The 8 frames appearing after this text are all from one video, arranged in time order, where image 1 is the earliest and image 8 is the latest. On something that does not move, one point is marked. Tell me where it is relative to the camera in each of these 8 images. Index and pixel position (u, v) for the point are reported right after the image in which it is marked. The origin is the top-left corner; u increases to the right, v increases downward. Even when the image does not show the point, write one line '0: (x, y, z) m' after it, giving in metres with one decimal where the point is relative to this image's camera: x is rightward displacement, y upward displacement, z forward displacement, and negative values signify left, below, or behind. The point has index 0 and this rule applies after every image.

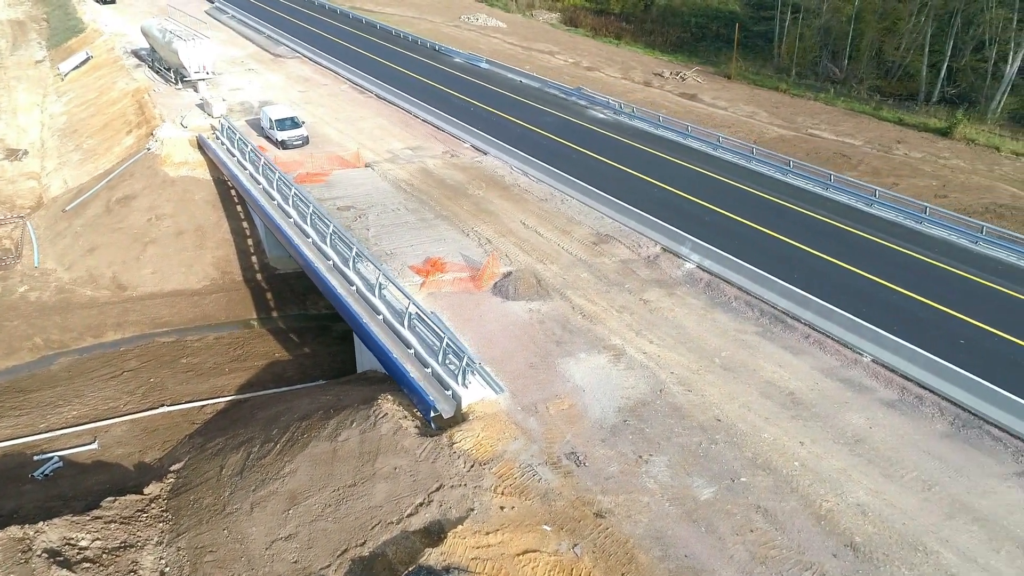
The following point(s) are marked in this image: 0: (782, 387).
0: (+4.7, -1.7, +12.6) m
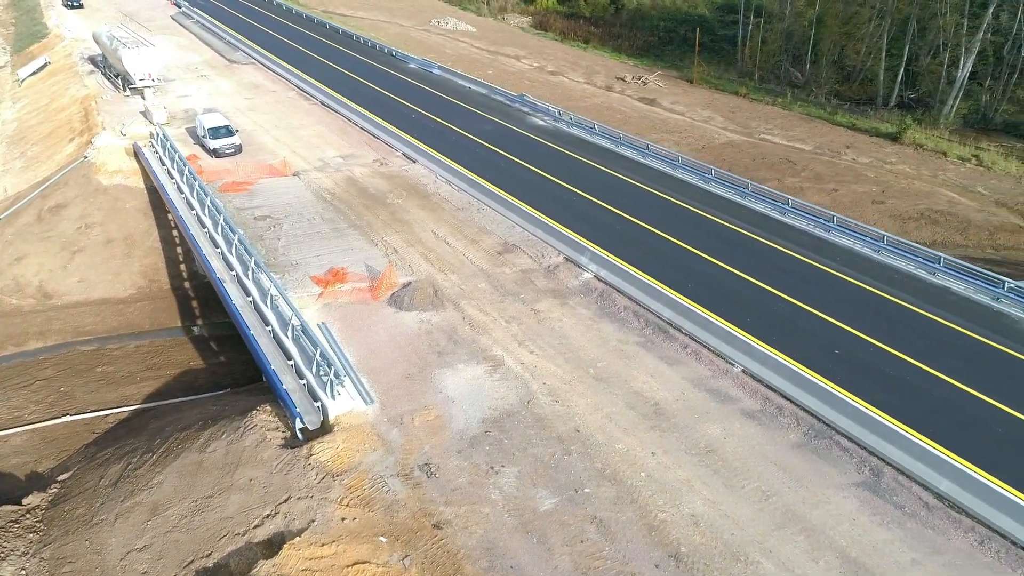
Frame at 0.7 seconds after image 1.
0: (+2.4, -2.0, +12.9) m
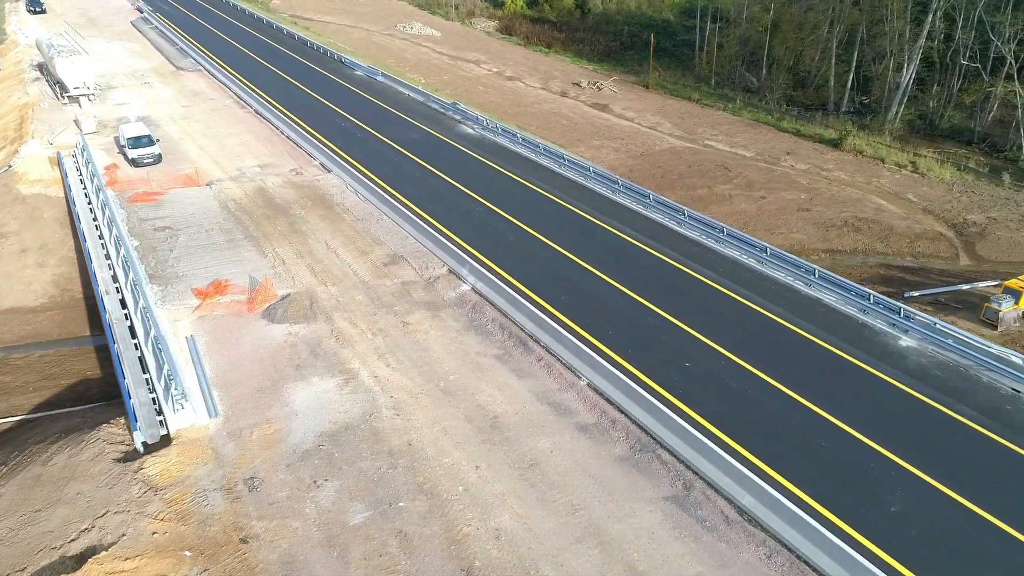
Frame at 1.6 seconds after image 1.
0: (-0.4, -2.2, +13.1) m
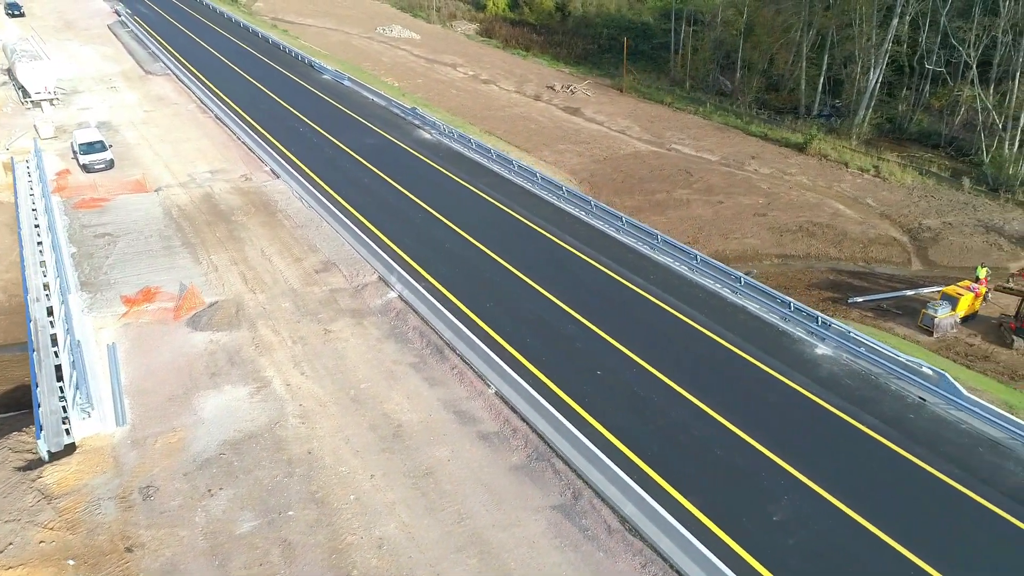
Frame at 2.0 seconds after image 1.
0: (-2.2, -2.4, +13.2) m
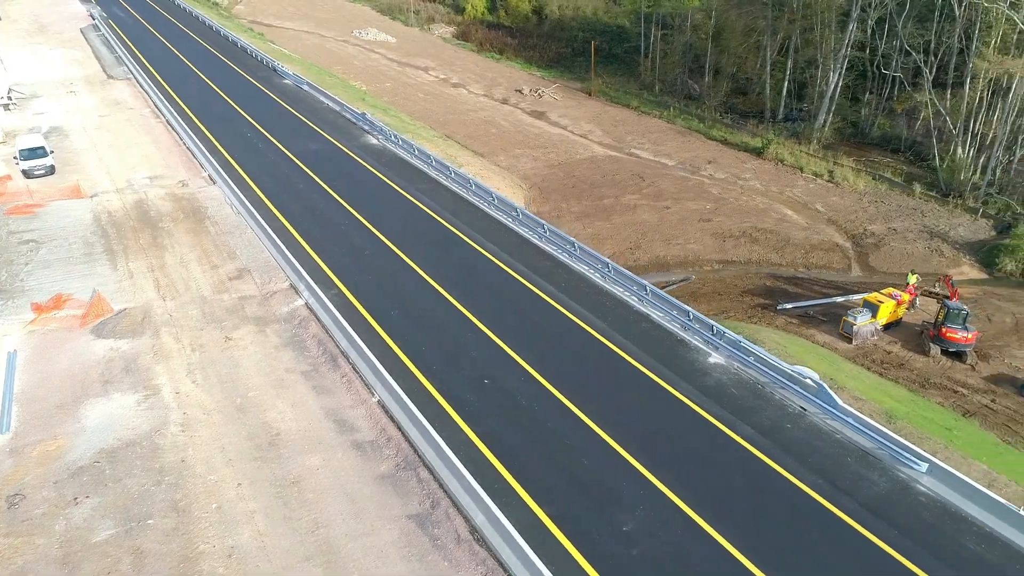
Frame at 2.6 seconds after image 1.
0: (-4.5, -2.6, +13.3) m
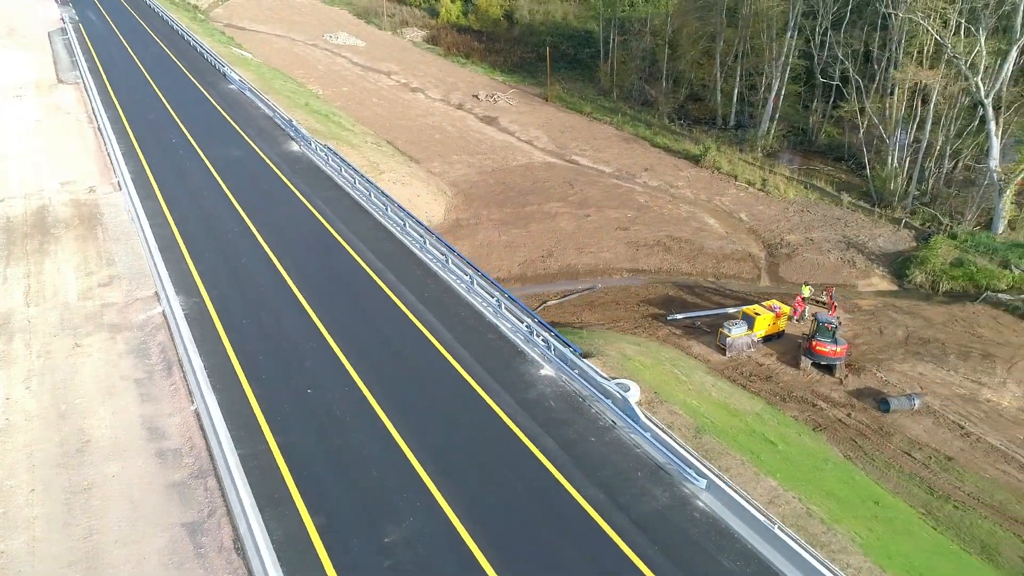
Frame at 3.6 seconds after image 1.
0: (-8.1, -2.8, +13.7) m
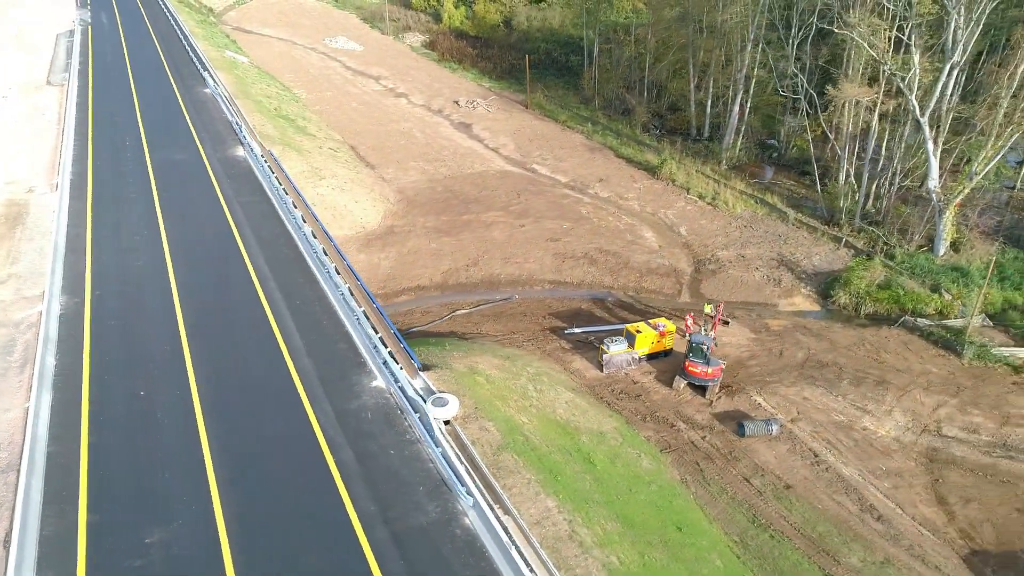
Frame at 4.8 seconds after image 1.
0: (-12.0, -2.8, +14.6) m
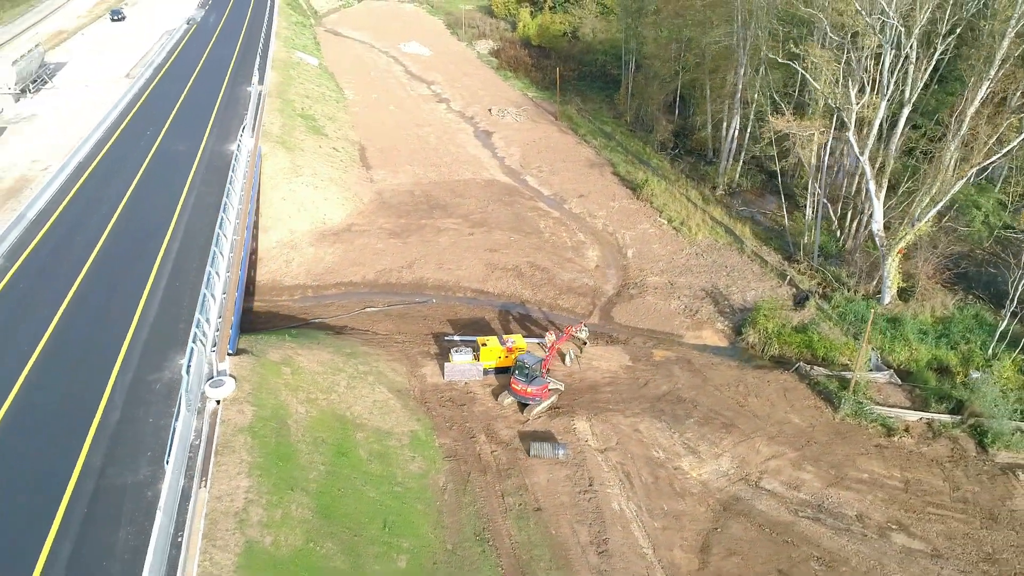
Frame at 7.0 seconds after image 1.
0: (-17.4, -1.6, +18.5) m
